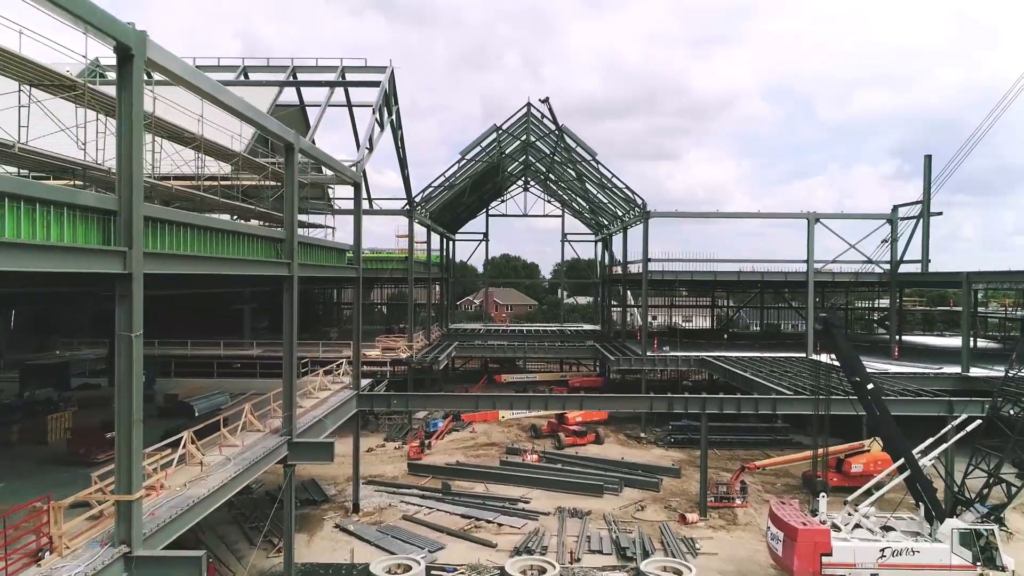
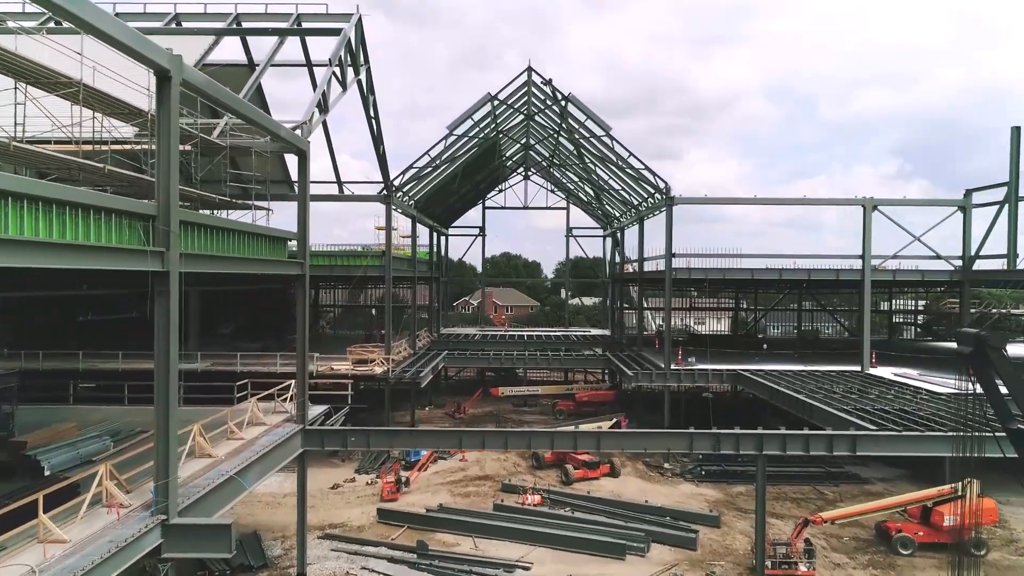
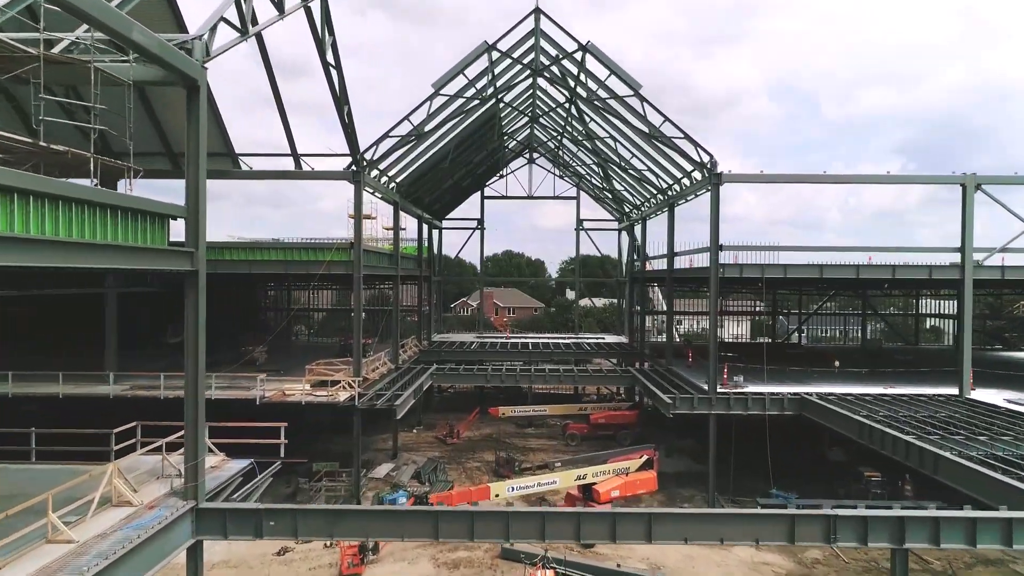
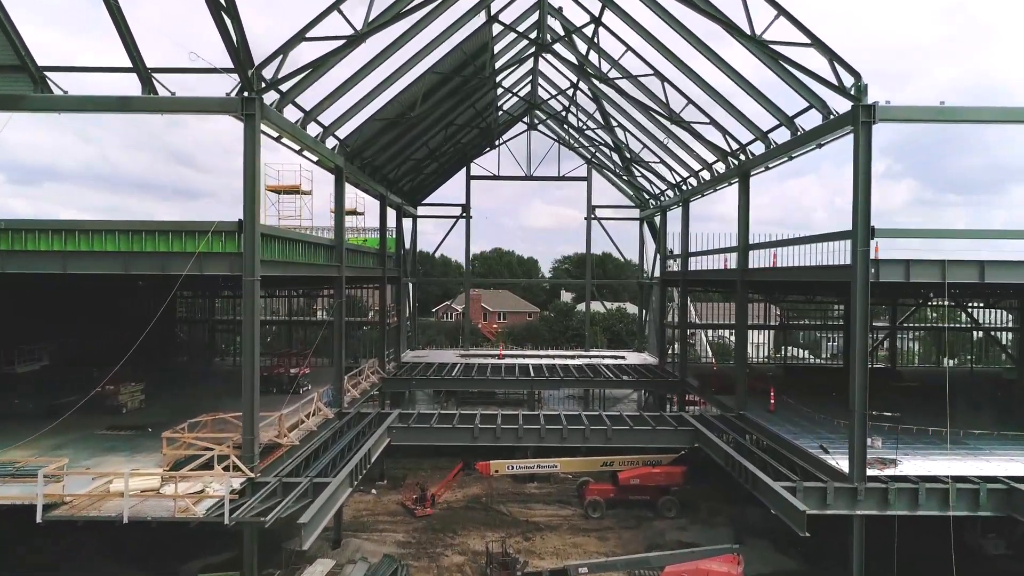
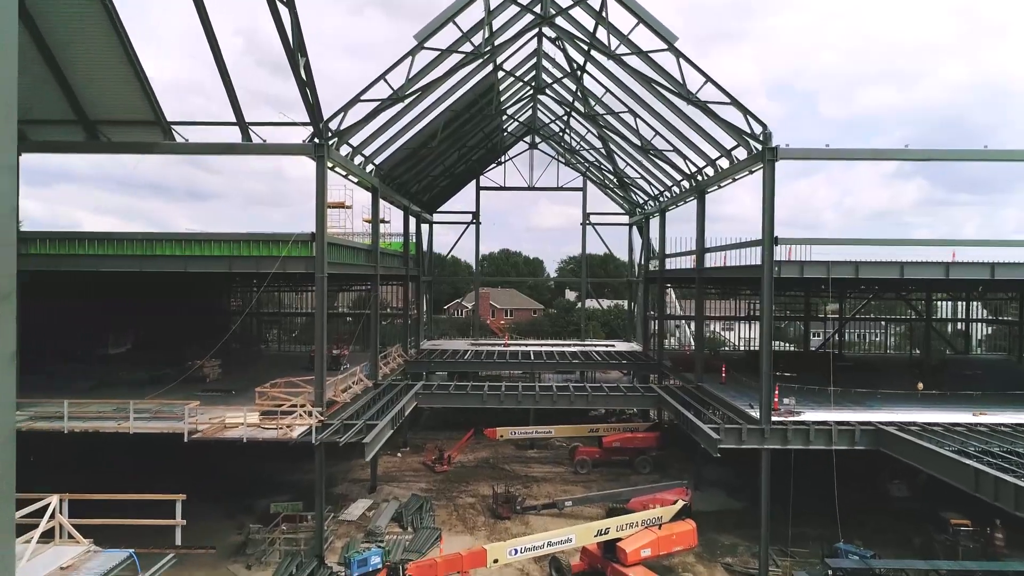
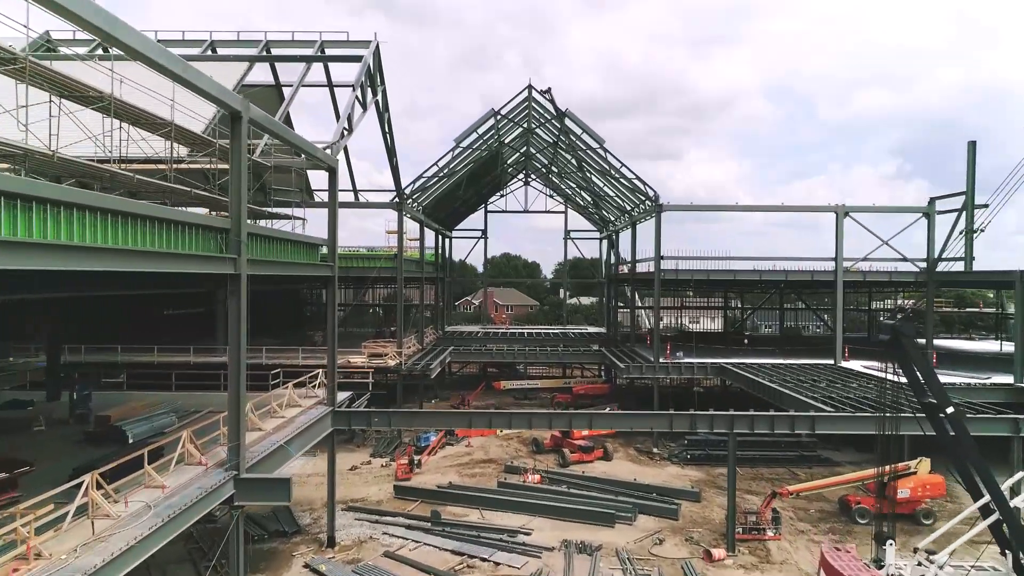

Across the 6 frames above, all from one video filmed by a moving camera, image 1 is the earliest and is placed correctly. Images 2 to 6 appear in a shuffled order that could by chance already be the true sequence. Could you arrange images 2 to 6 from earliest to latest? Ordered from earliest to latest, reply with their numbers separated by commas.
6, 2, 3, 5, 4
